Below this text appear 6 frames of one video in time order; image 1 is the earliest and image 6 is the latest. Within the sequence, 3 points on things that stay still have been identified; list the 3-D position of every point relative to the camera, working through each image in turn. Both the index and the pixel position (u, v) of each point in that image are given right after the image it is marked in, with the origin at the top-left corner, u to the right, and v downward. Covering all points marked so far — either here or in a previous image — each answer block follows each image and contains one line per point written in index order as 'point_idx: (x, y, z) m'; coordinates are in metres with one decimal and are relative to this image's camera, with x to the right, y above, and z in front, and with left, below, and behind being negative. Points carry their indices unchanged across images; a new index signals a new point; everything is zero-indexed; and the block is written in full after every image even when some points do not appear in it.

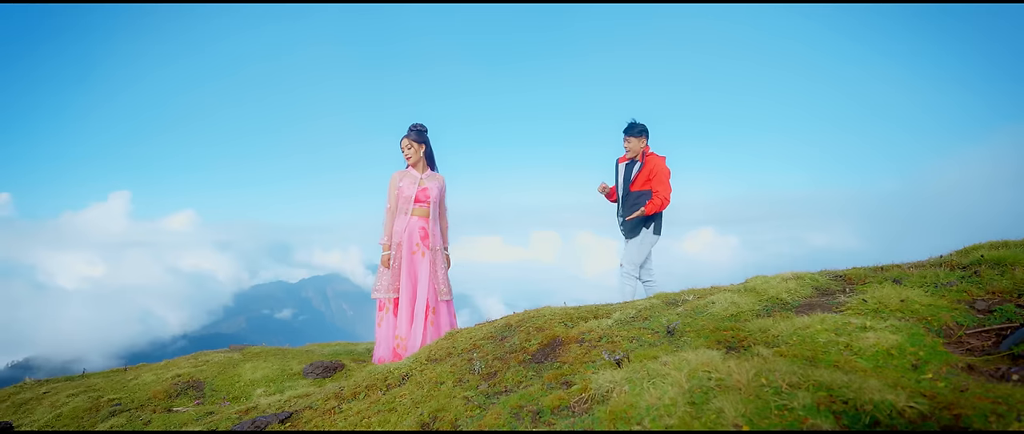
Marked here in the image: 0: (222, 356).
0: (-7.9, -3.8, +15.4) m
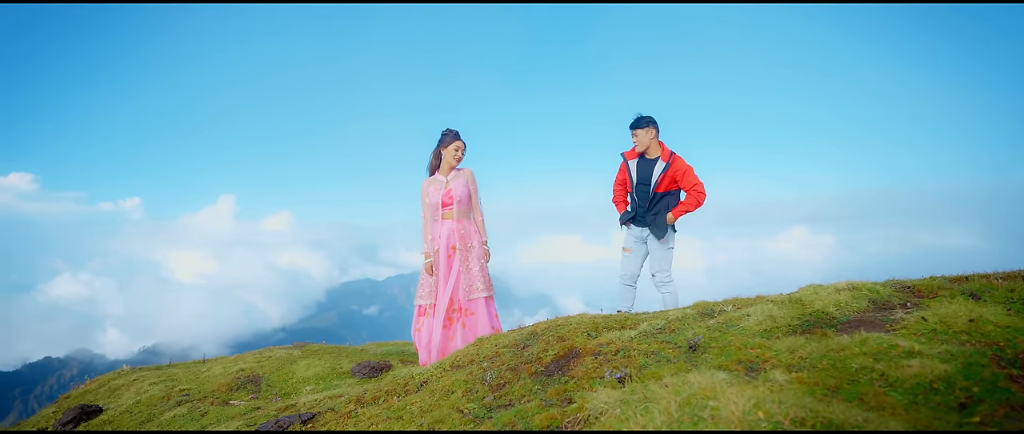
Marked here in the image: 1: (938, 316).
0: (-6.5, -3.9, +16.1) m
1: (+4.5, -1.0, +6.0) m
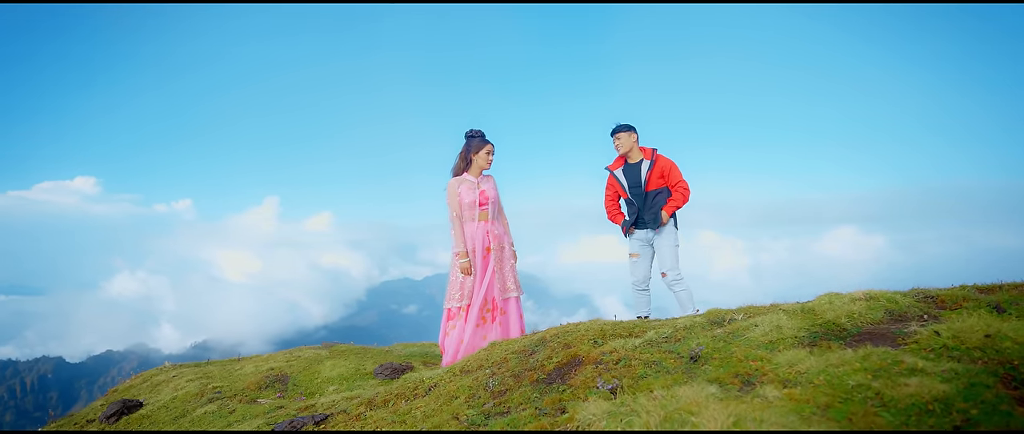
0: (-5.9, -4.0, +16.6) m
1: (+4.4, -1.1, +5.7) m
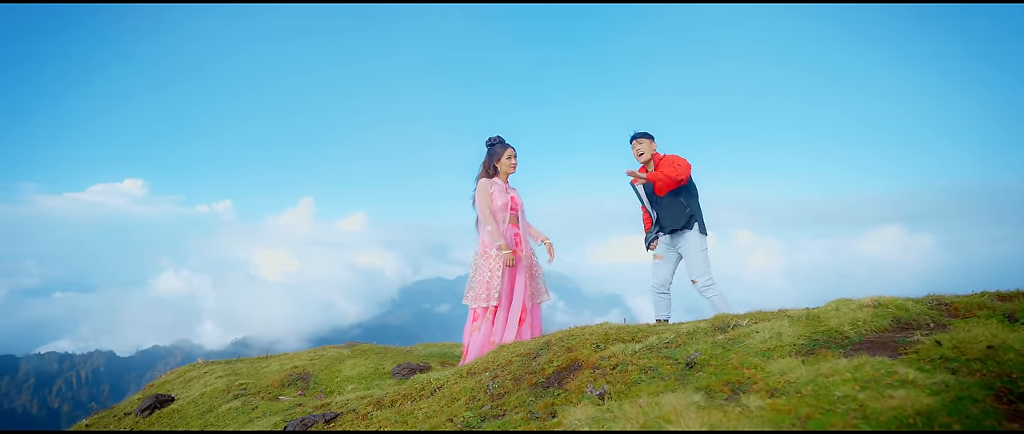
0: (-5.3, -4.0, +17.0) m
1: (+4.3, -1.2, +5.5) m
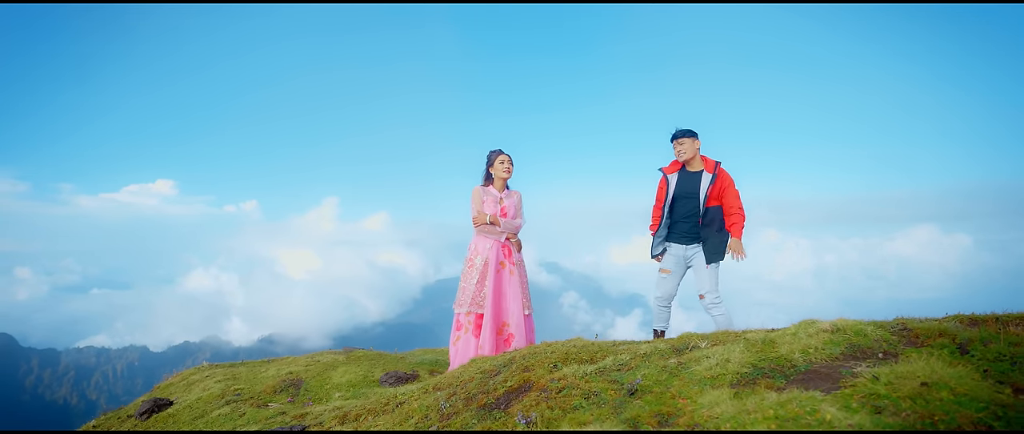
0: (-5.5, -4.3, +17.2) m
1: (+3.5, -1.5, +5.2) m
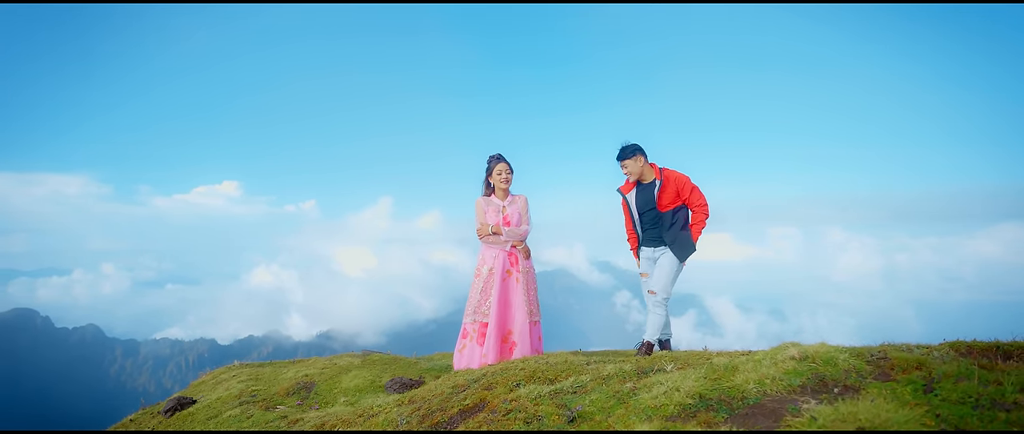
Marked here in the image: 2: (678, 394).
0: (-5.1, -4.4, +17.5) m
1: (+2.7, -1.7, +4.7) m
2: (+1.8, -1.9, +6.0) m
